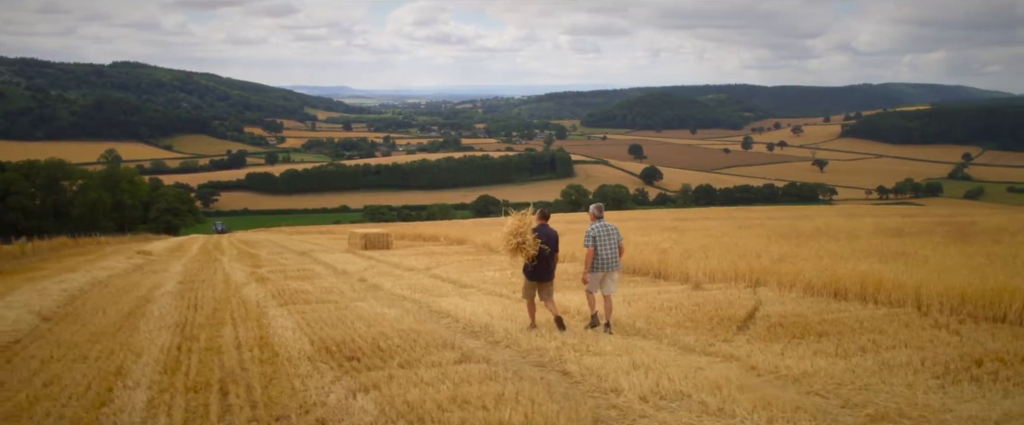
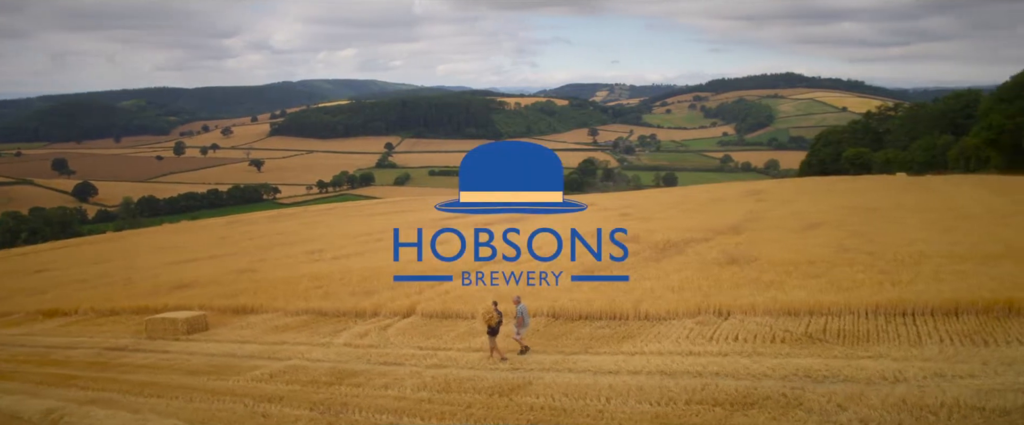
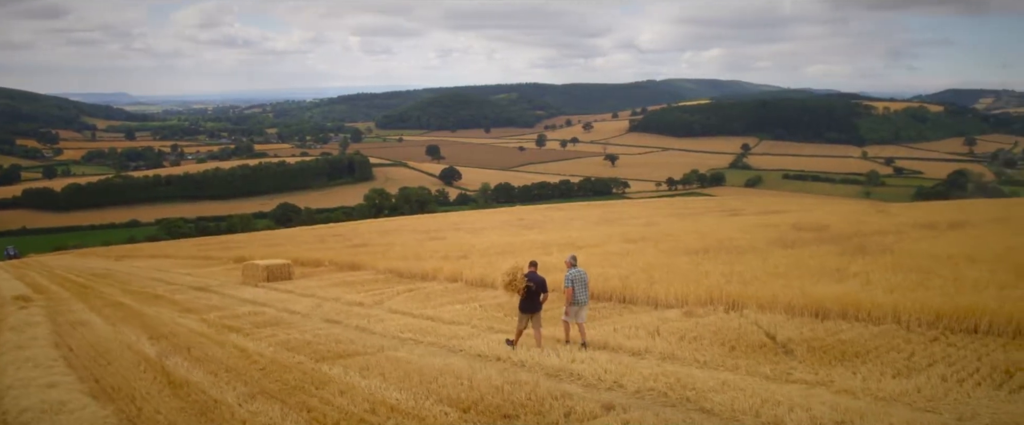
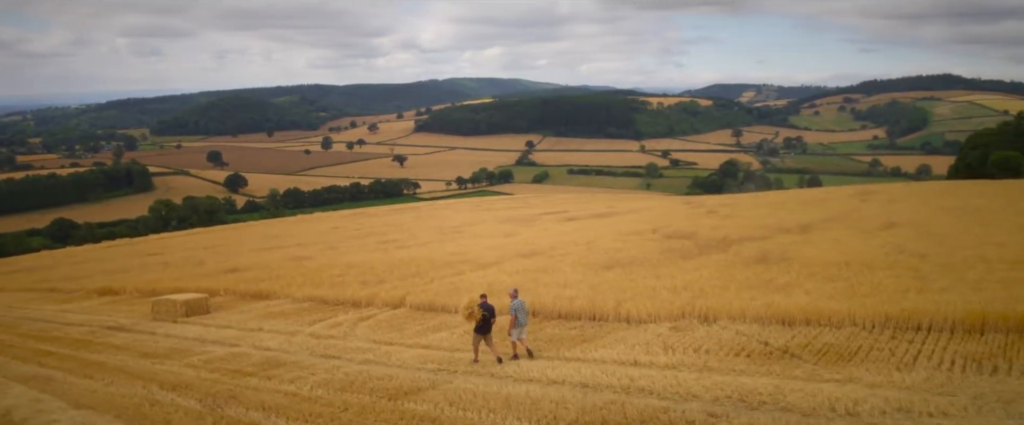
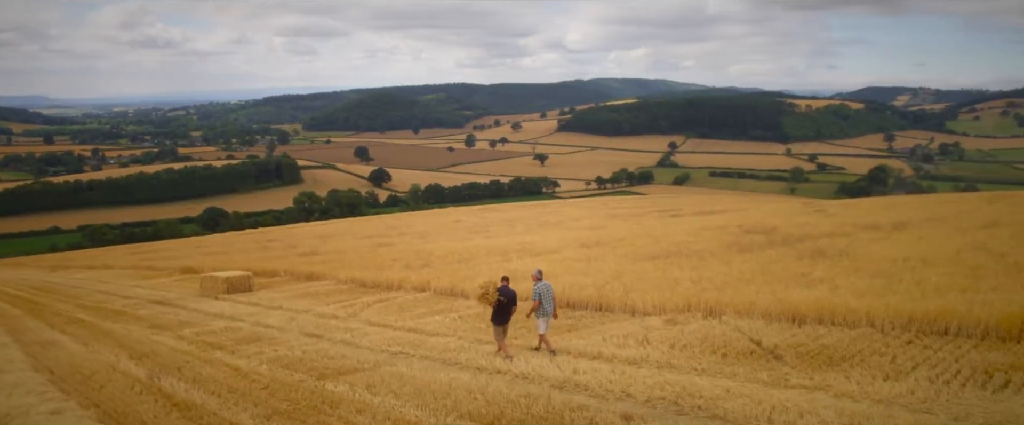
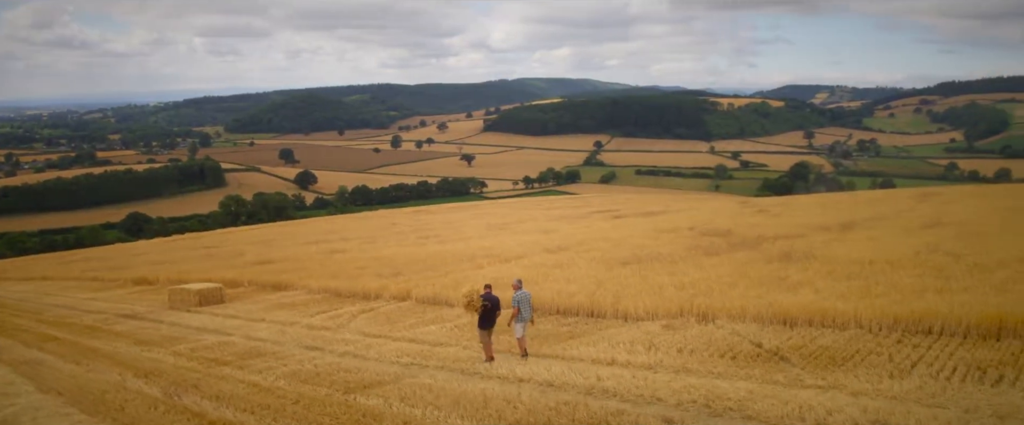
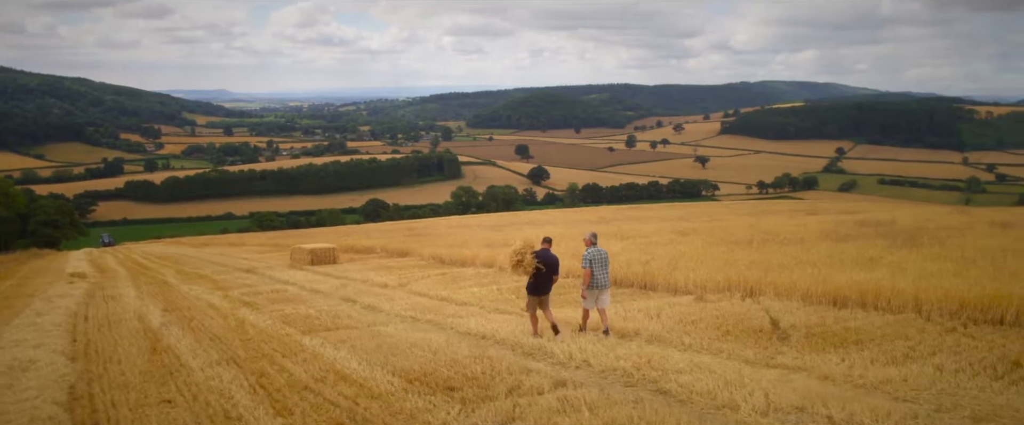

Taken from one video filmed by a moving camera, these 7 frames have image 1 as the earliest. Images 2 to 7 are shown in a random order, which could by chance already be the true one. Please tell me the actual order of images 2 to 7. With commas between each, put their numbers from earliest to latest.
7, 3, 5, 6, 4, 2
